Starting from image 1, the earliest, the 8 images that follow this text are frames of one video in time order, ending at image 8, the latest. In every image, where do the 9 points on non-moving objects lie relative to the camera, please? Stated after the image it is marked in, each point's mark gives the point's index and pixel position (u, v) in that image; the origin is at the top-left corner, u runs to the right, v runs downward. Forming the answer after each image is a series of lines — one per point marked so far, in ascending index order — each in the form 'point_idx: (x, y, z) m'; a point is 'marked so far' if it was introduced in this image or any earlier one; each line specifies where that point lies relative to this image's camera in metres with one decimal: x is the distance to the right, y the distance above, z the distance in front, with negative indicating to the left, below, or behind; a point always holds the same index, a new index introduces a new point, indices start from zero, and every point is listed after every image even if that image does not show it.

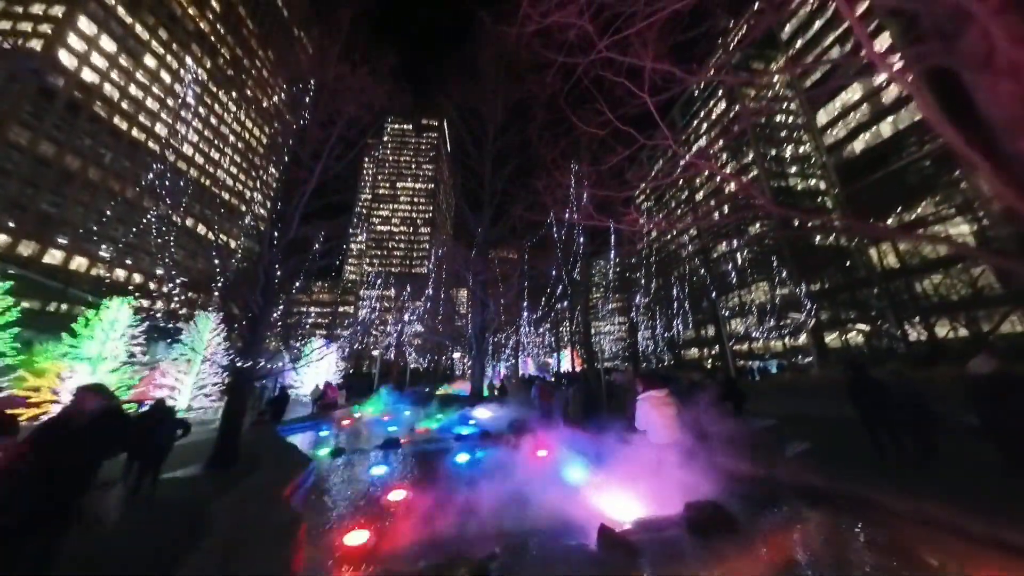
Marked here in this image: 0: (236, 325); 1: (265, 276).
0: (-9.1, -1.2, +9.7) m
1: (-7.6, +0.6, +9.2) m
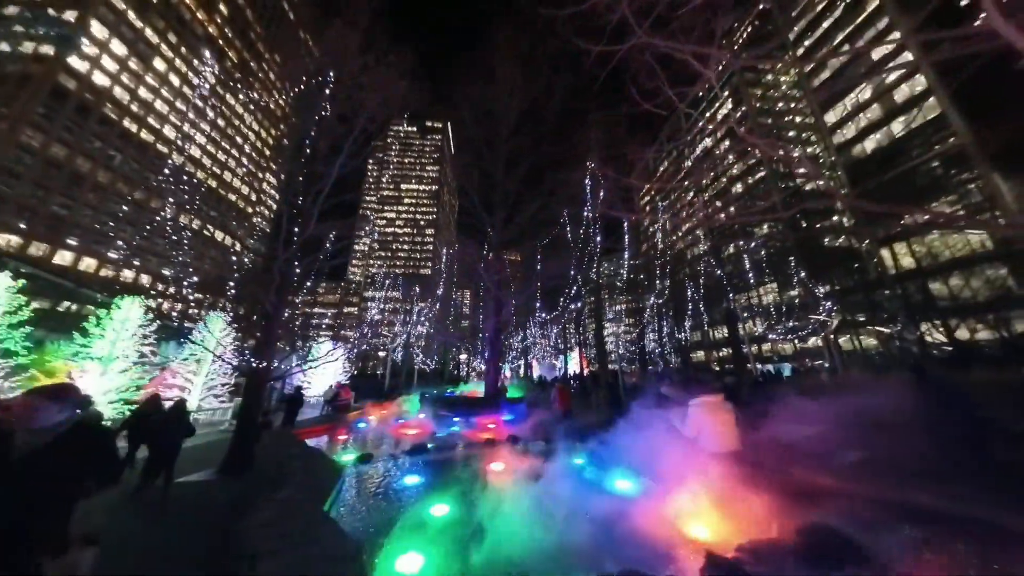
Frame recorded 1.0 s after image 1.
0: (-8.6, -1.2, +9.6) m
1: (-7.1, +0.6, +9.1) m
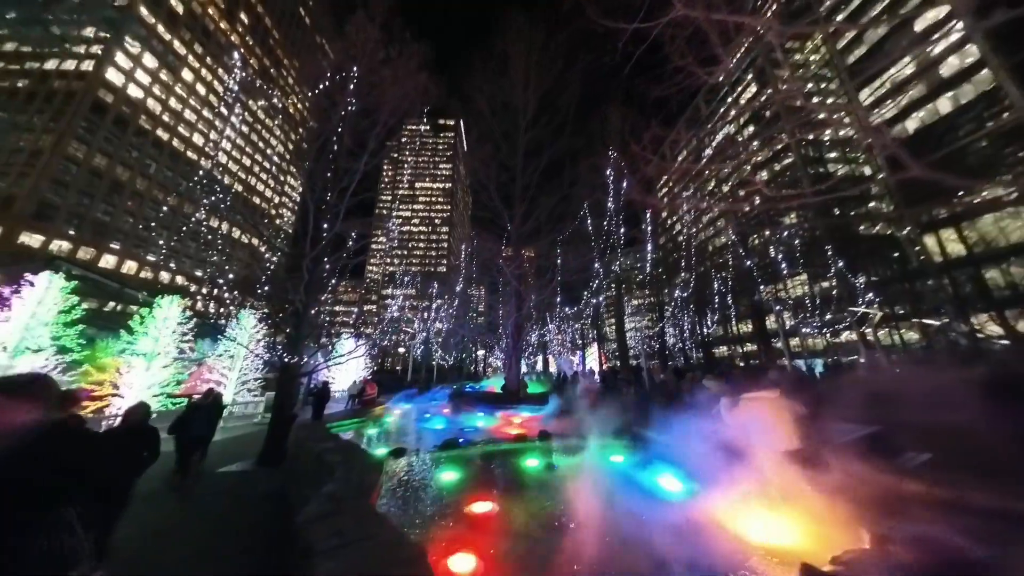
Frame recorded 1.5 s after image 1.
0: (-7.9, -1.2, +9.9) m
1: (-6.5, +0.7, +9.3) m
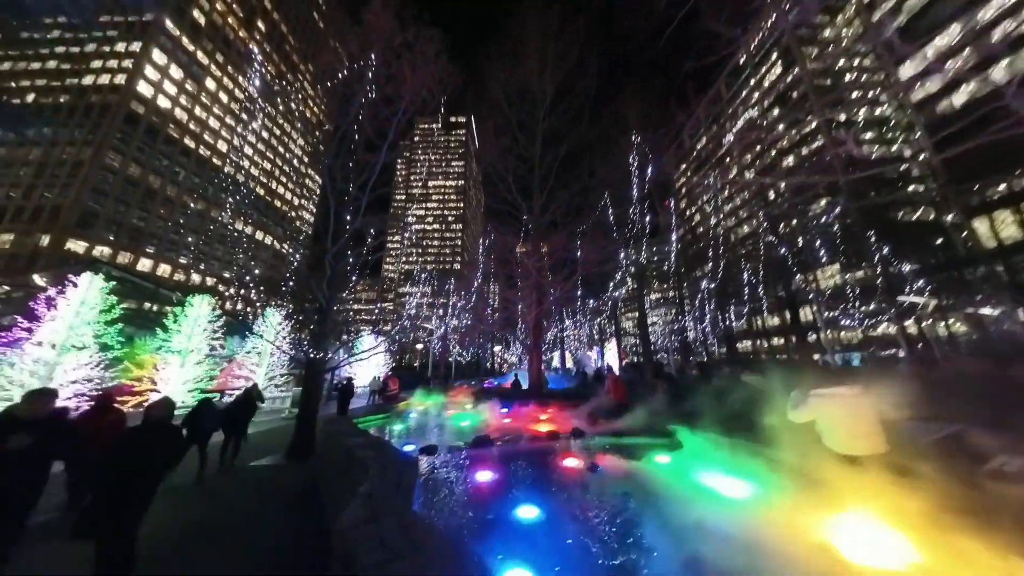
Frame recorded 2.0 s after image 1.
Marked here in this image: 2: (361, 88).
0: (-7.2, -1.1, +10.1) m
1: (-5.9, +0.7, +9.4) m
2: (-5.9, +7.7, +11.2) m
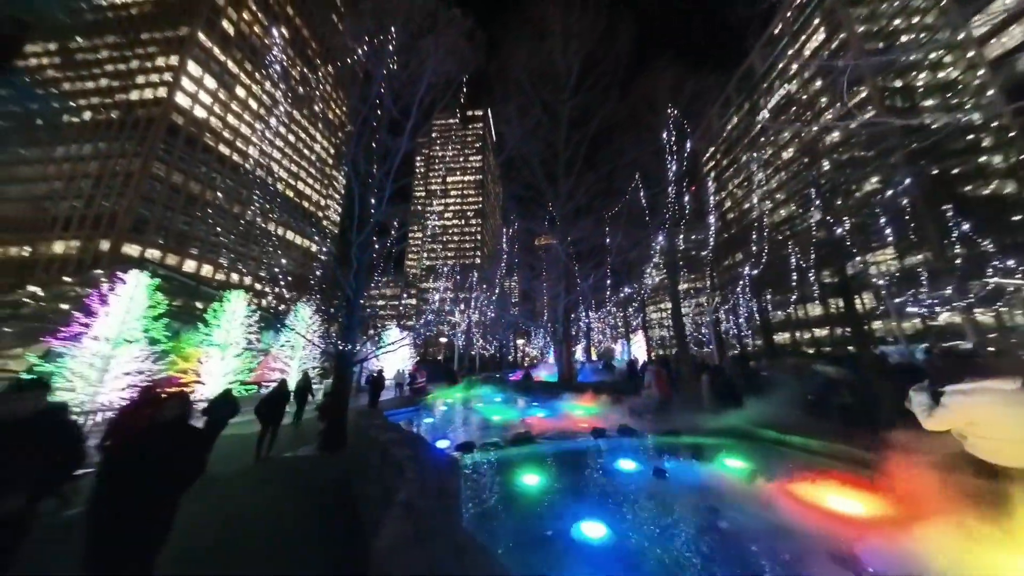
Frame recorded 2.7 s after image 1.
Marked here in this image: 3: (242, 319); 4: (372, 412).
0: (-6.3, -0.9, +10.2) m
1: (-5.0, +1.0, +9.4) m
2: (-5.1, +8.0, +11.1) m
3: (-17.1, -1.9, +18.2) m
4: (-4.6, -4.1, +9.6) m
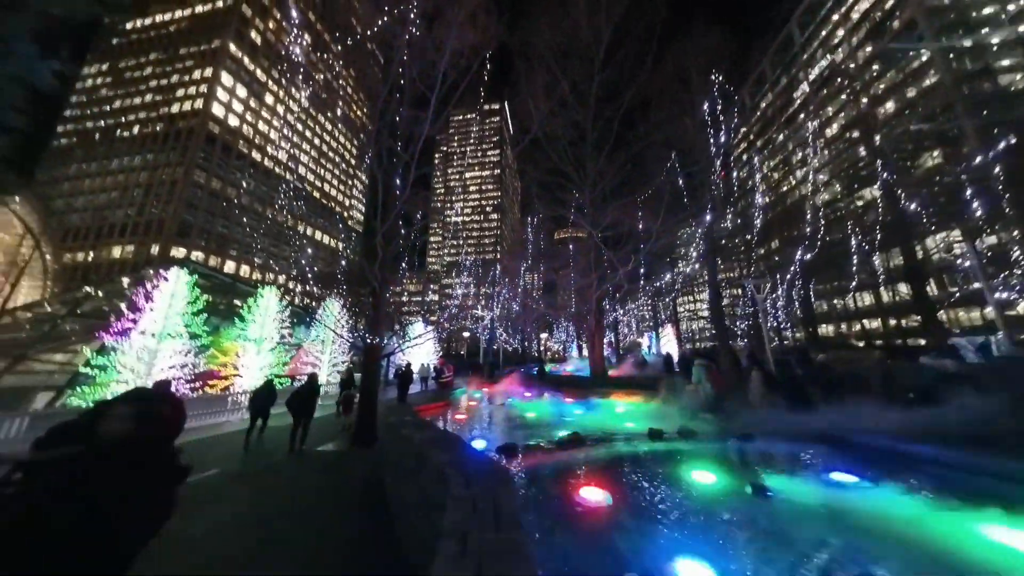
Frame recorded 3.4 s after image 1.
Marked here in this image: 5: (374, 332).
0: (-5.4, -0.7, +10.3) m
1: (-4.2, +1.2, +9.4) m
2: (-4.2, +8.2, +10.9) m
3: (-15.6, -1.8, +18.9) m
4: (-3.7, -3.9, +9.5) m
5: (-4.4, -1.4, +9.1) m
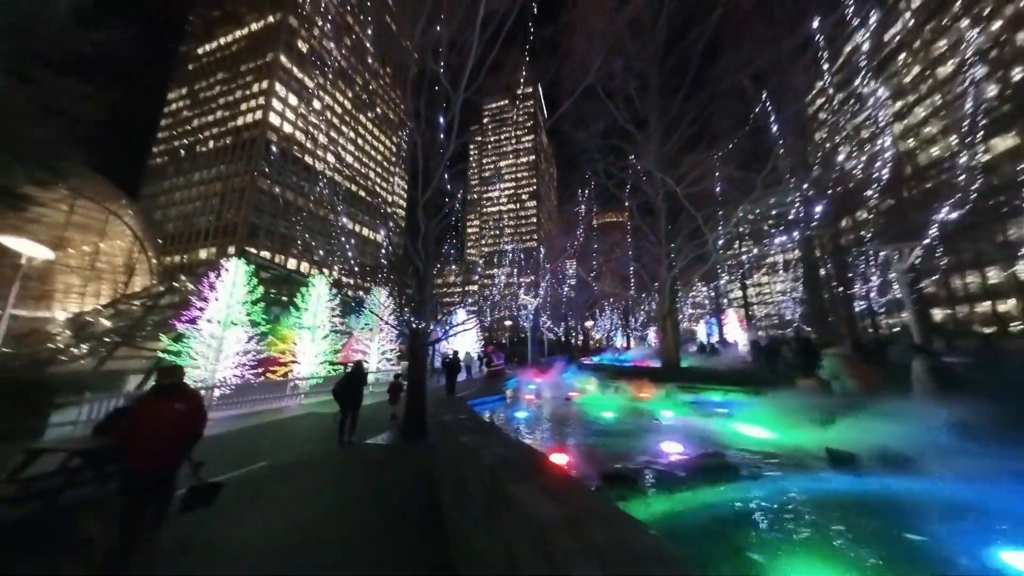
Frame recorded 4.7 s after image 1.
0: (-3.7, -0.2, +10.1) m
1: (-2.7, +1.6, +8.9) m
2: (-2.8, +8.7, +10.2) m
3: (-12.7, -1.2, +20.0) m
4: (-2.0, -3.4, +9.2) m
5: (-2.9, -1.0, +8.7) m
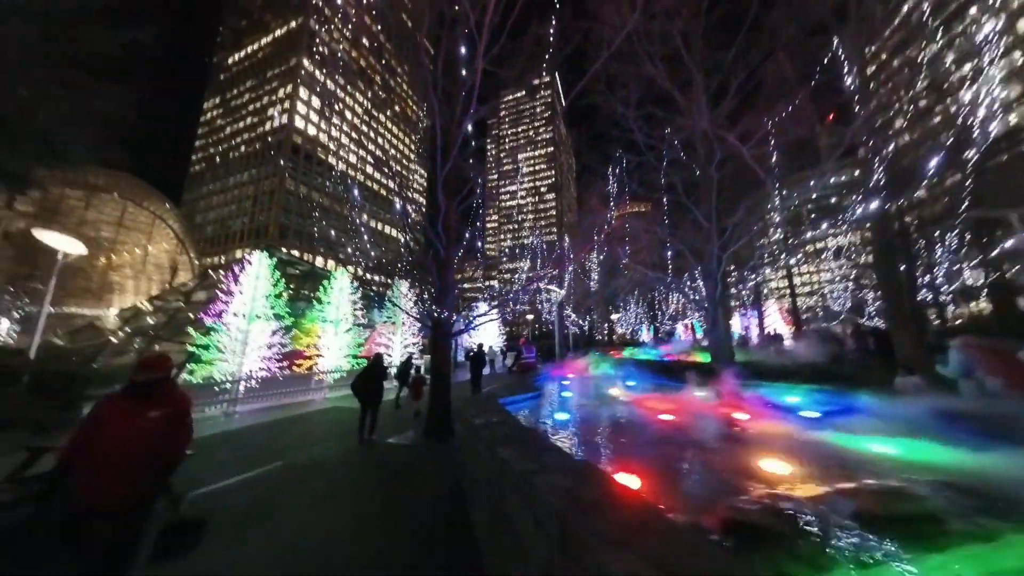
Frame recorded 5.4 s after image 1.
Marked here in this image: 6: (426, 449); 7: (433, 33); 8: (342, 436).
0: (-2.9, +0.1, +9.7) m
1: (-2.0, +1.9, +8.5) m
2: (-2.1, +9.0, +9.6) m
3: (-11.2, -0.9, +20.2) m
4: (-1.2, -3.1, +8.8) m
5: (-2.1, -0.7, +8.3) m
6: (-1.7, -3.5, +6.8) m
7: (-2.4, +7.8, +9.6) m
8: (-4.2, -3.6, +7.6) m
